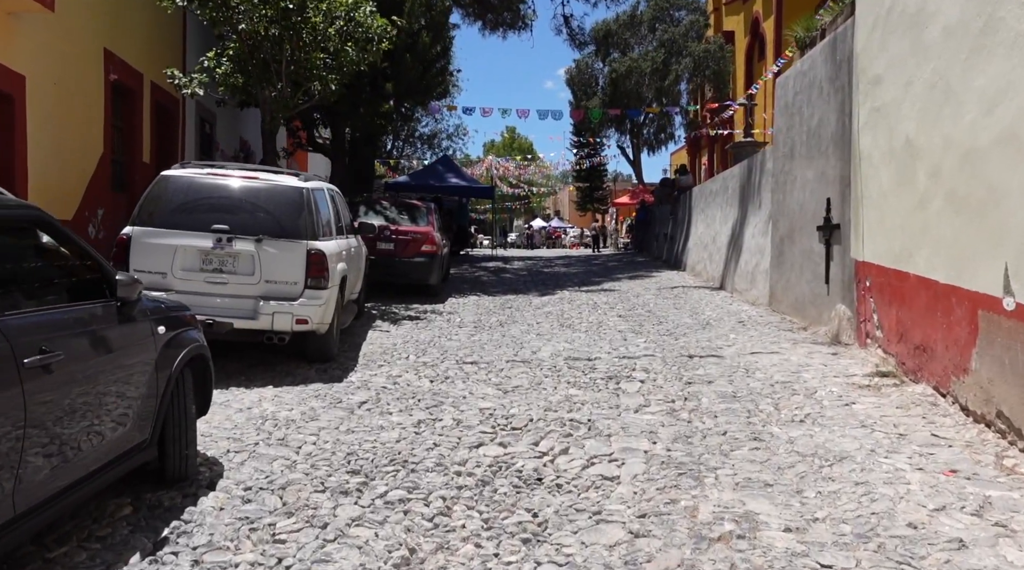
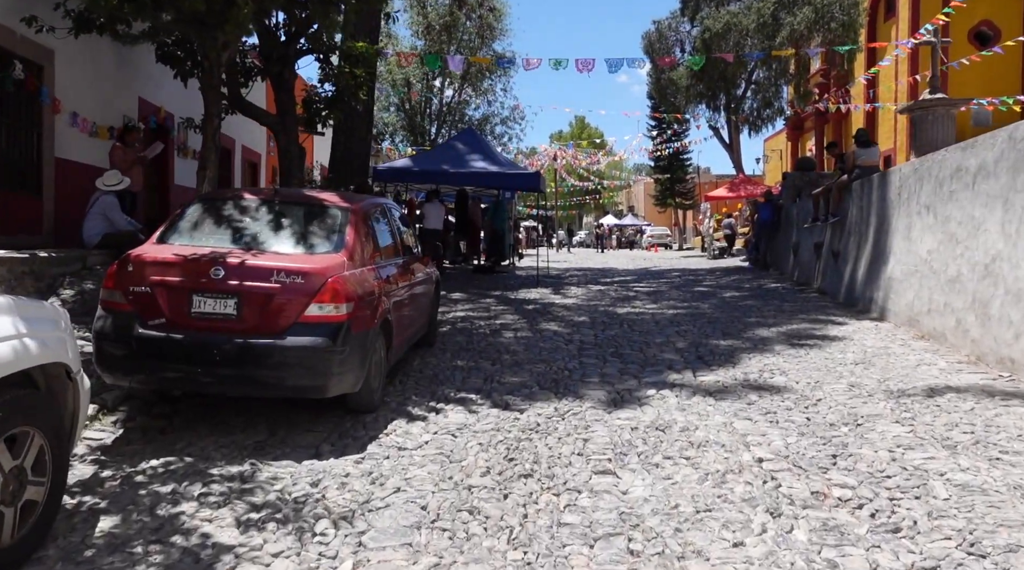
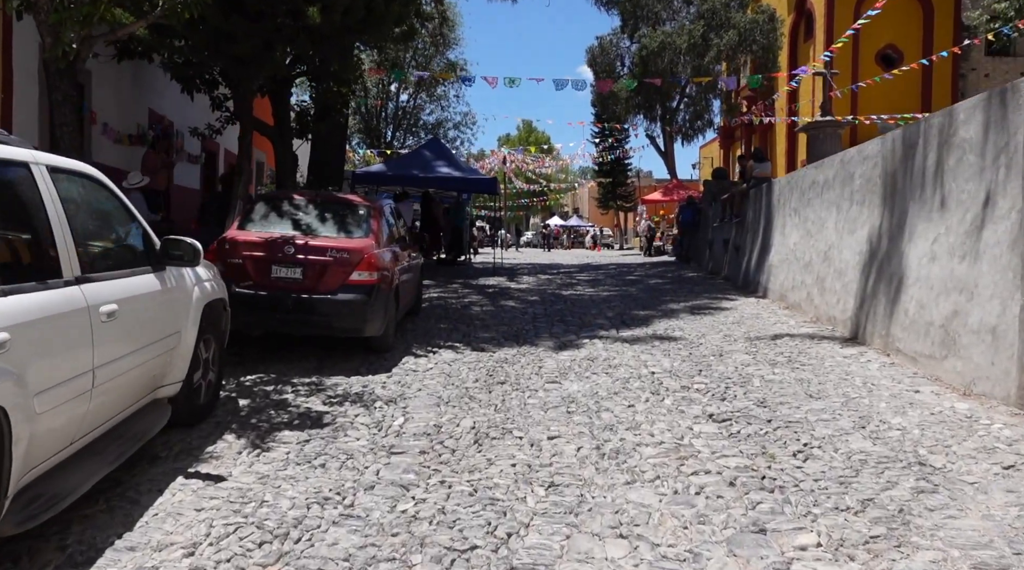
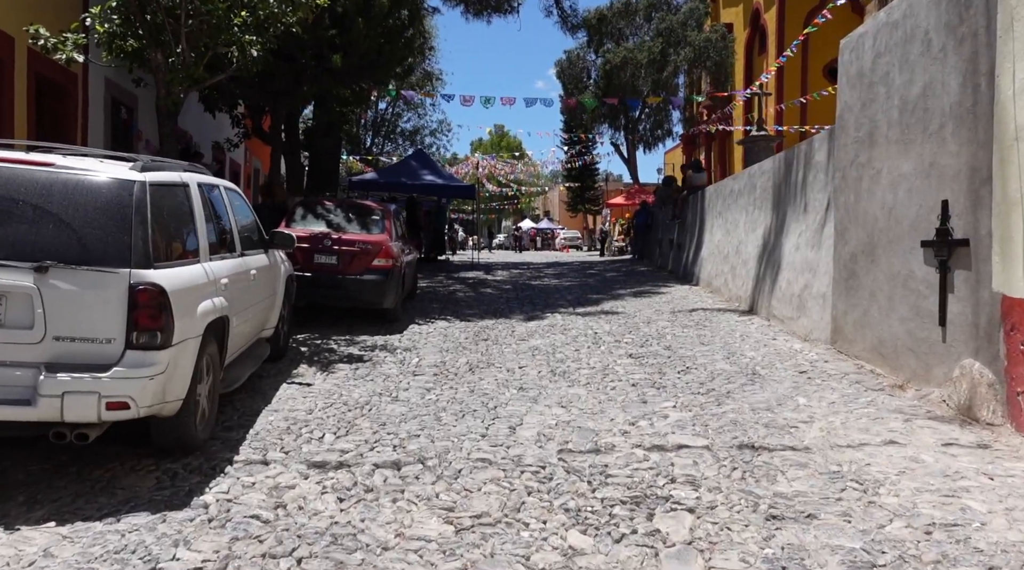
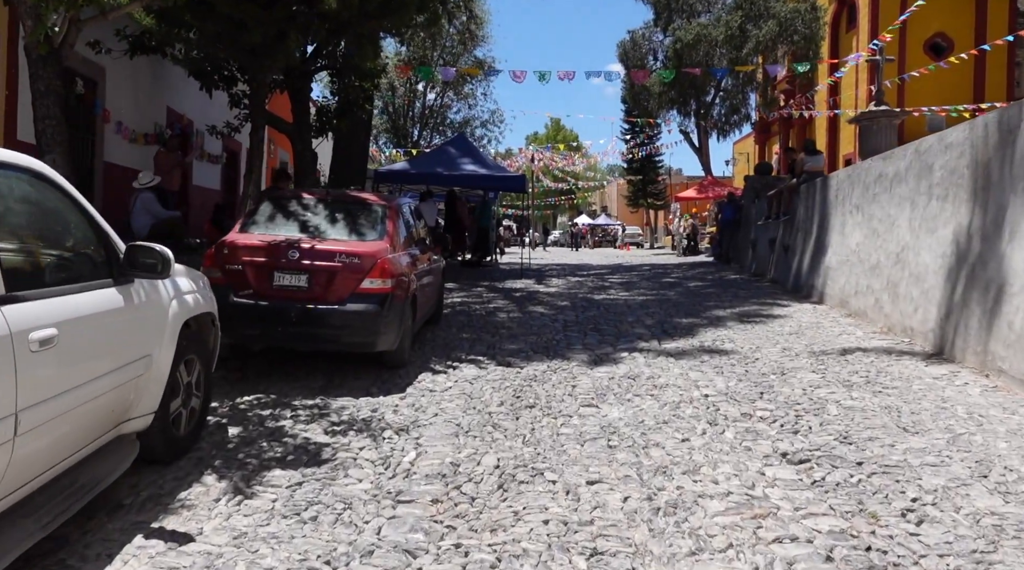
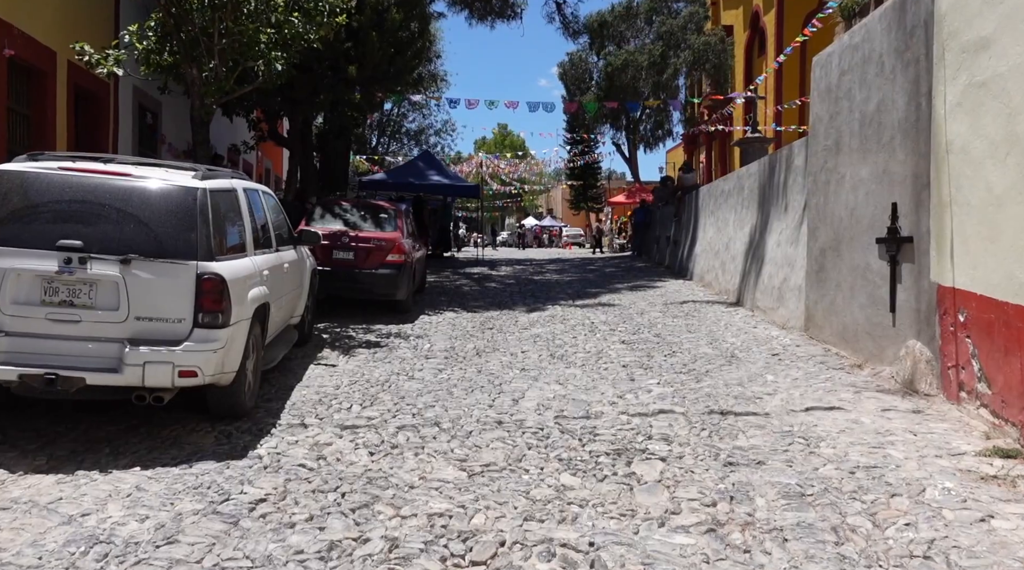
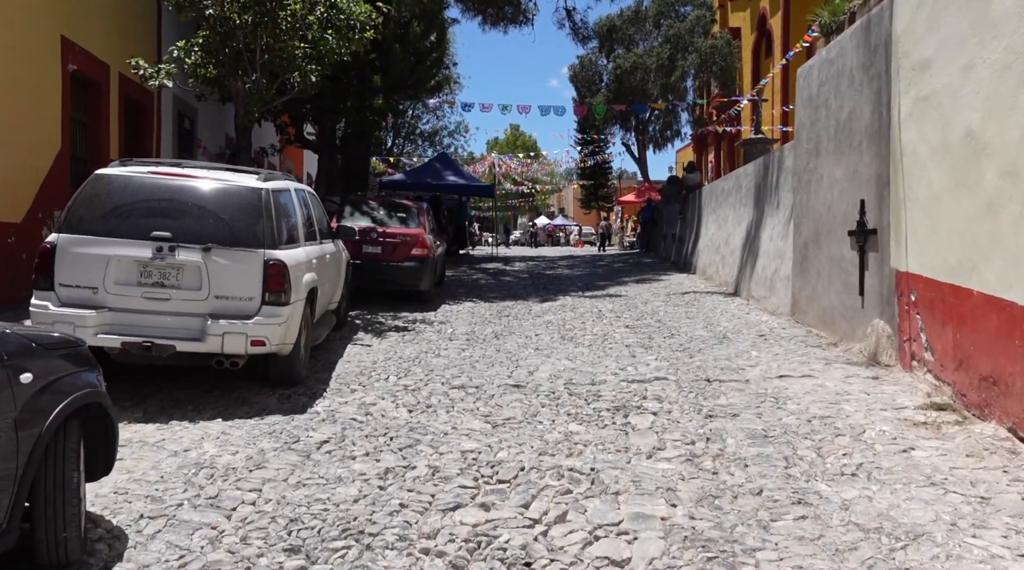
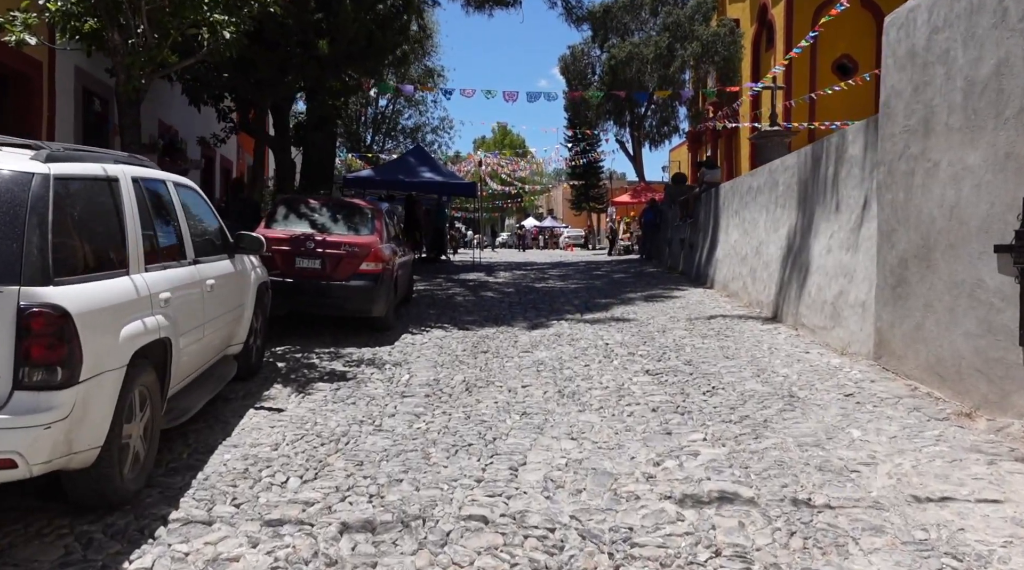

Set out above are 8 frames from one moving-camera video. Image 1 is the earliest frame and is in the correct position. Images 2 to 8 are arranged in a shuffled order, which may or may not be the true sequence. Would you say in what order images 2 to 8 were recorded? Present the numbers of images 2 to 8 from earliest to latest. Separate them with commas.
7, 6, 4, 8, 3, 5, 2
